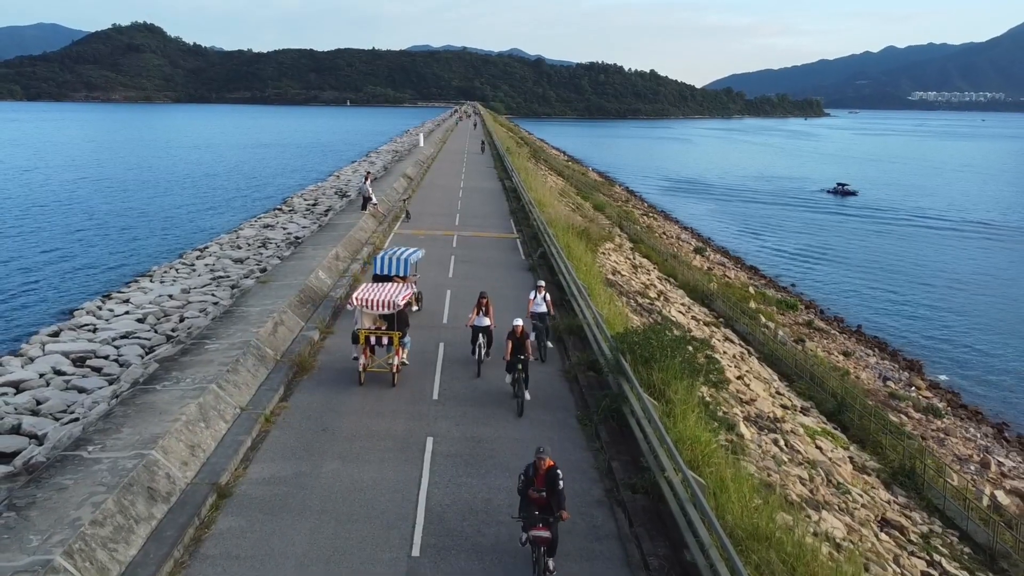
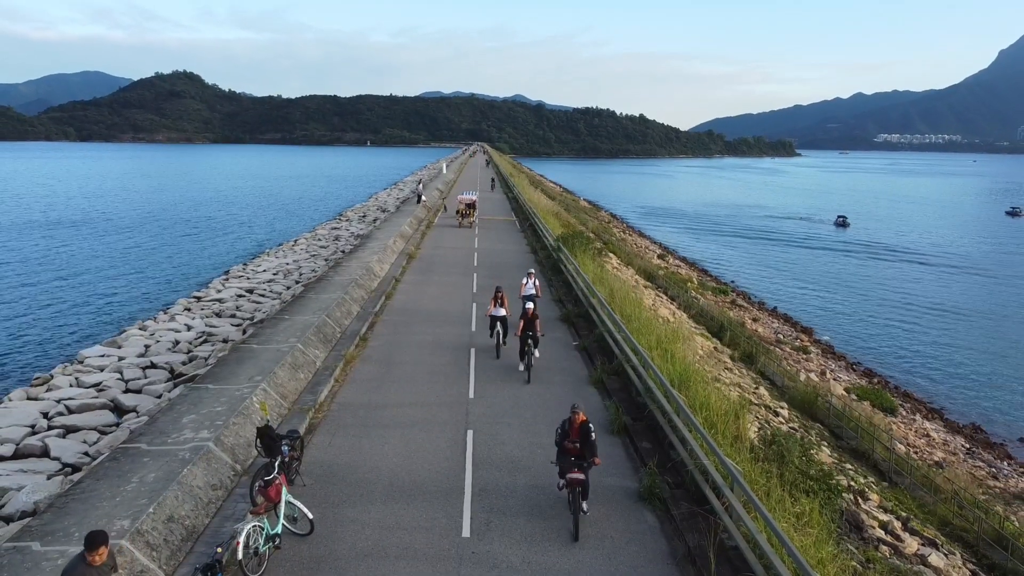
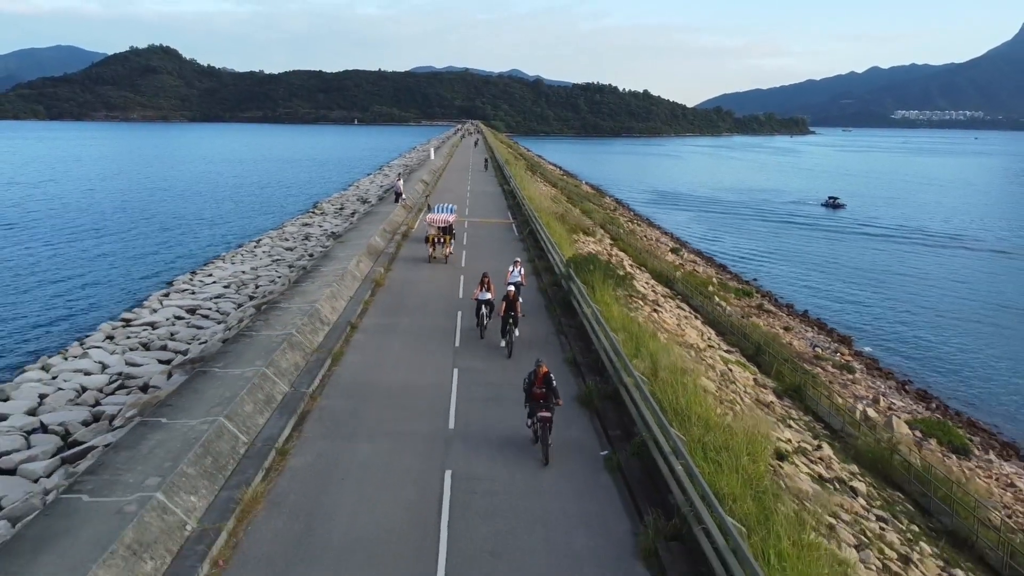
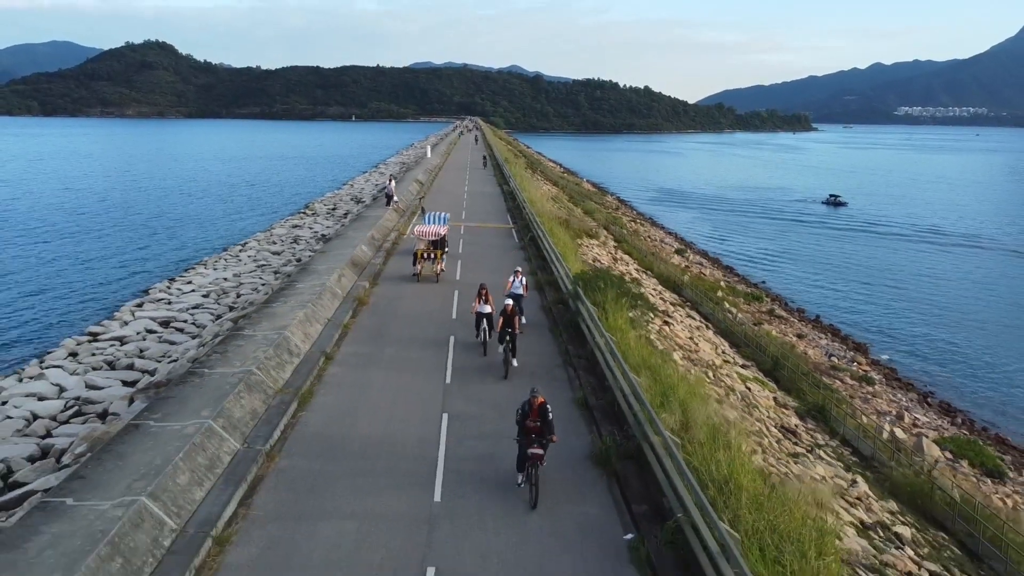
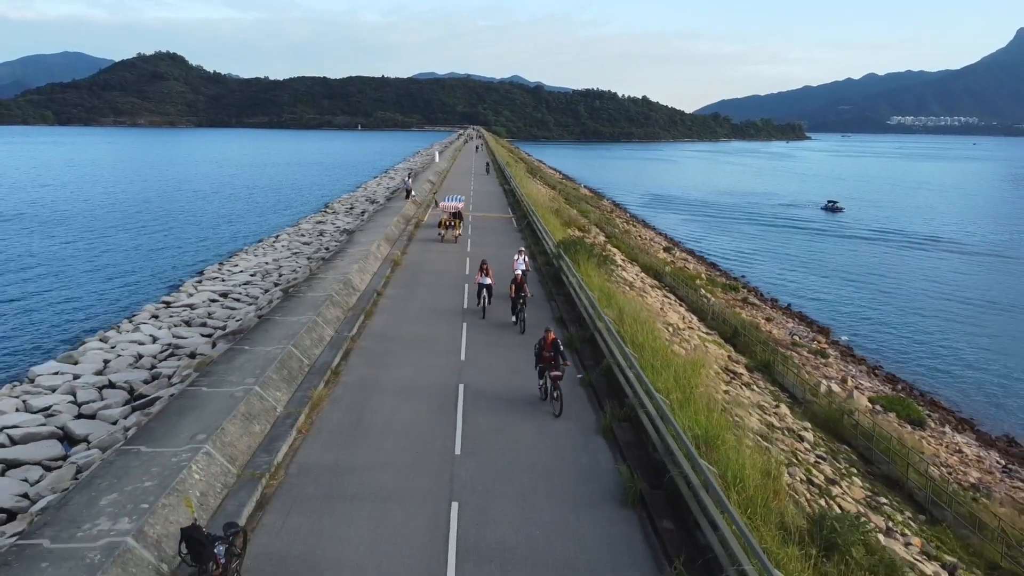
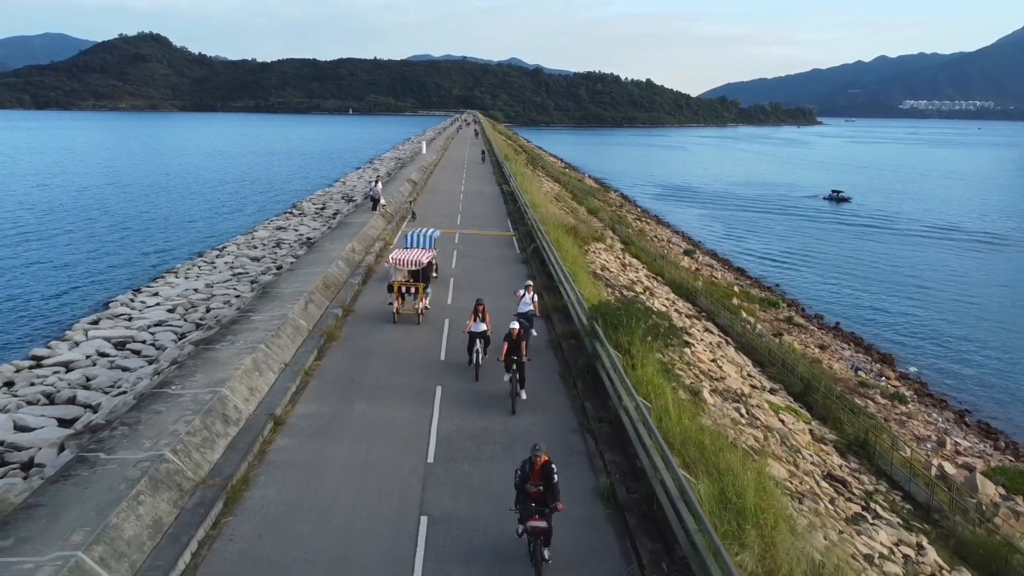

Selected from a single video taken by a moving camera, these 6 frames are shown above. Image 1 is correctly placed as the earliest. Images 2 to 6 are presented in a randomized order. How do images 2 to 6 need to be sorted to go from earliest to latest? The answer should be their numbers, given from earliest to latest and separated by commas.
6, 4, 3, 5, 2
